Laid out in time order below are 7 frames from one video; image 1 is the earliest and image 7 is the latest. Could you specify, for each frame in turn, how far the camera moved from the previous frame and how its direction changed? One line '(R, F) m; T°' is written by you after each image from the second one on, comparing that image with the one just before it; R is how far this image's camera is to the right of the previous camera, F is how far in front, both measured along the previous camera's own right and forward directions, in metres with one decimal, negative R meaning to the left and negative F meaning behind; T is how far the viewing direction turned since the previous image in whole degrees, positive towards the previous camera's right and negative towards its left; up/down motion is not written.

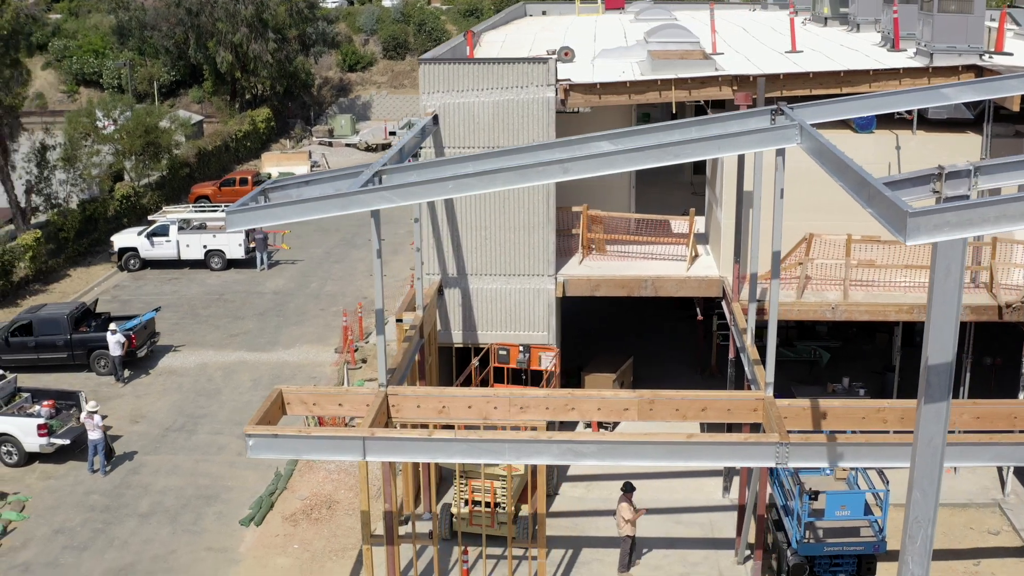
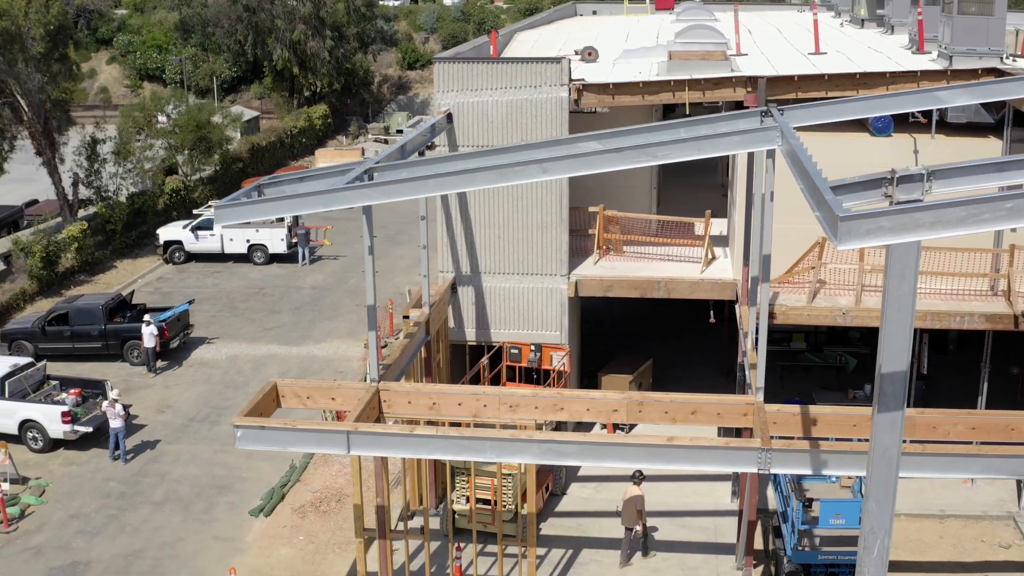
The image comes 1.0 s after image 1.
(+0.7, 0.0) m; -3°
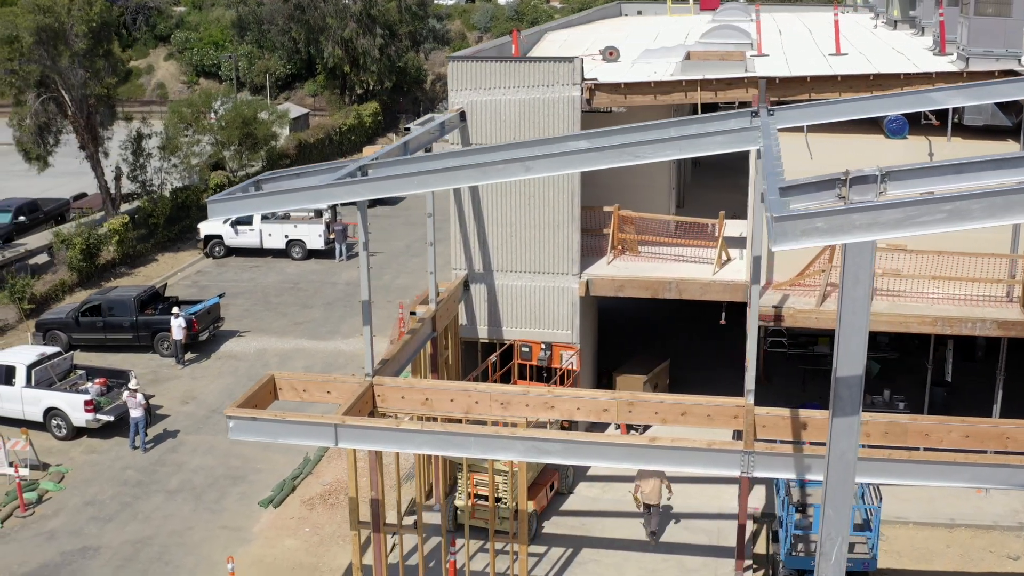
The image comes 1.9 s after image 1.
(+0.7, 0.0) m; -3°
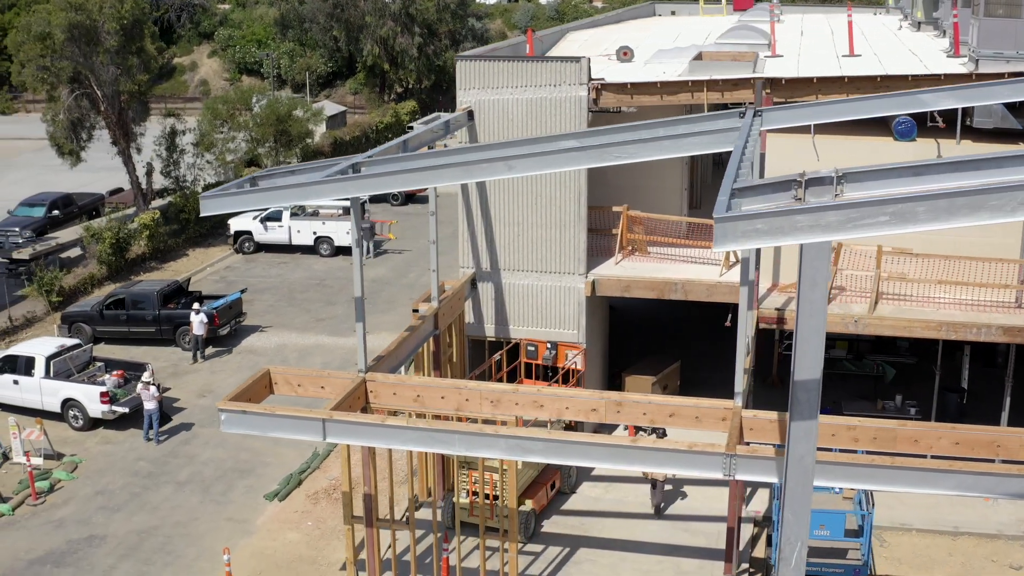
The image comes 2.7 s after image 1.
(+0.6, 0.0) m; -2°
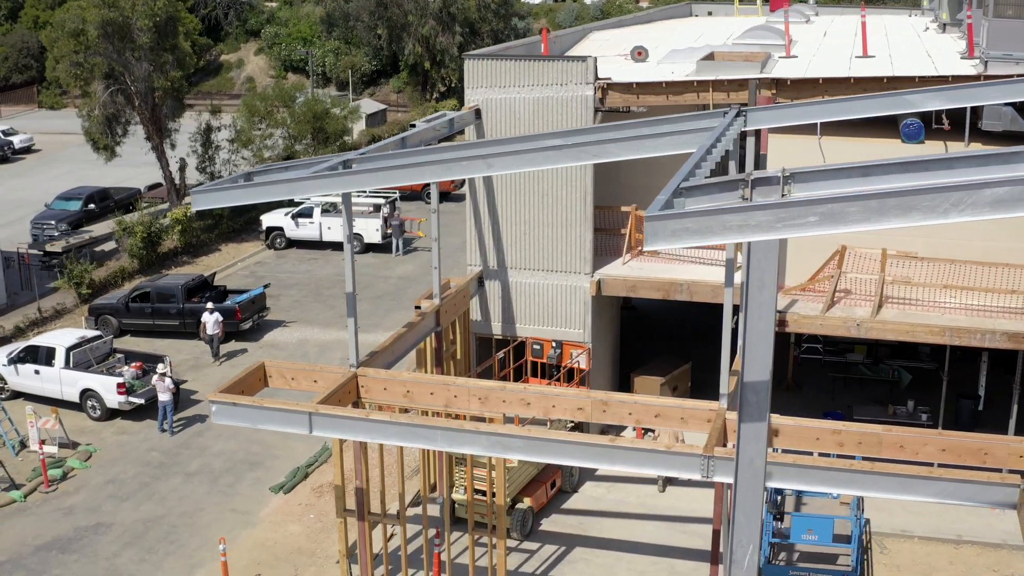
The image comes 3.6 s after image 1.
(+0.6, 0.0) m; -2°
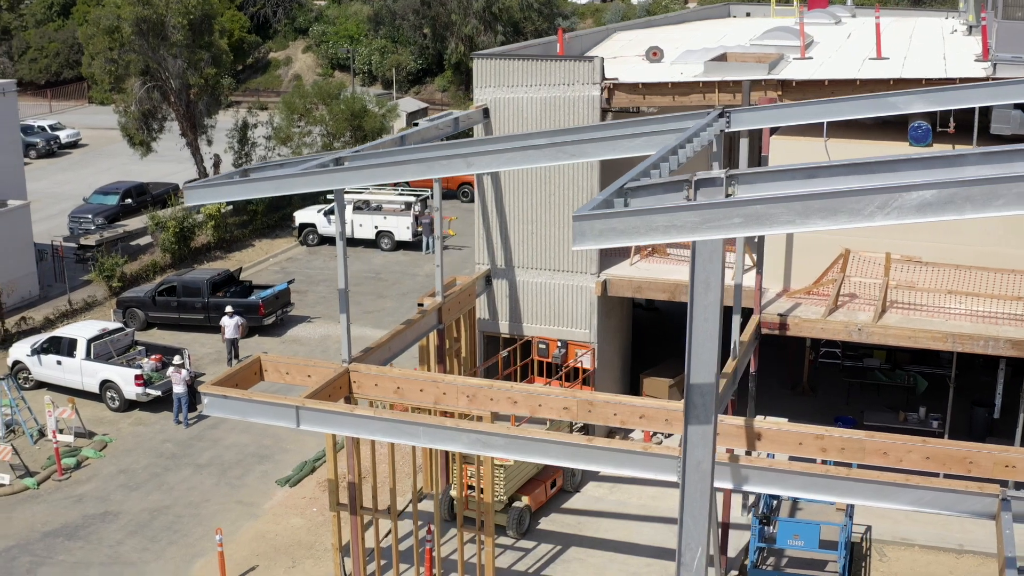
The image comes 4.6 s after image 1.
(+0.7, 0.0) m; -2°
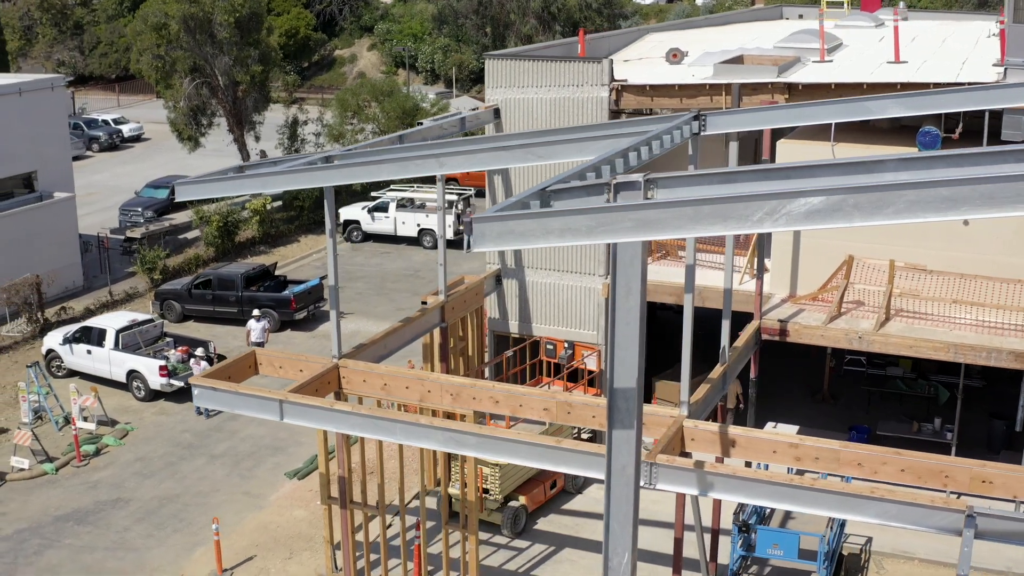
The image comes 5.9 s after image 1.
(+0.9, 0.0) m; -3°
